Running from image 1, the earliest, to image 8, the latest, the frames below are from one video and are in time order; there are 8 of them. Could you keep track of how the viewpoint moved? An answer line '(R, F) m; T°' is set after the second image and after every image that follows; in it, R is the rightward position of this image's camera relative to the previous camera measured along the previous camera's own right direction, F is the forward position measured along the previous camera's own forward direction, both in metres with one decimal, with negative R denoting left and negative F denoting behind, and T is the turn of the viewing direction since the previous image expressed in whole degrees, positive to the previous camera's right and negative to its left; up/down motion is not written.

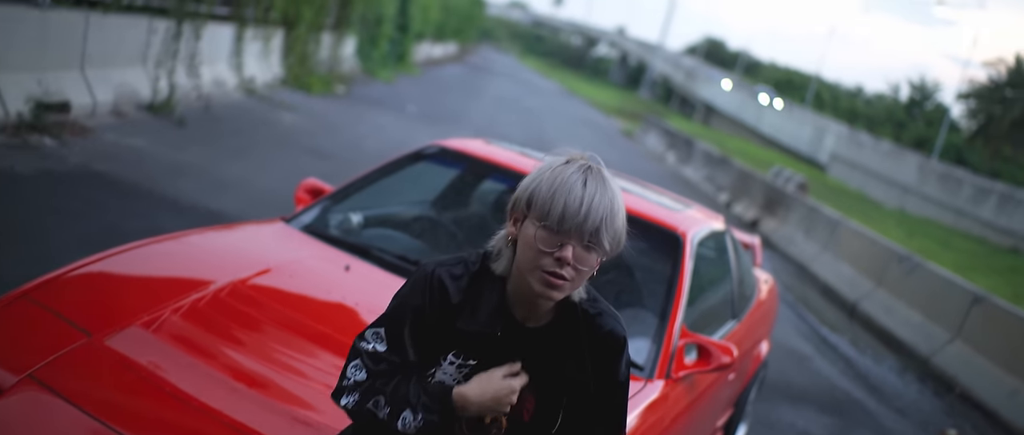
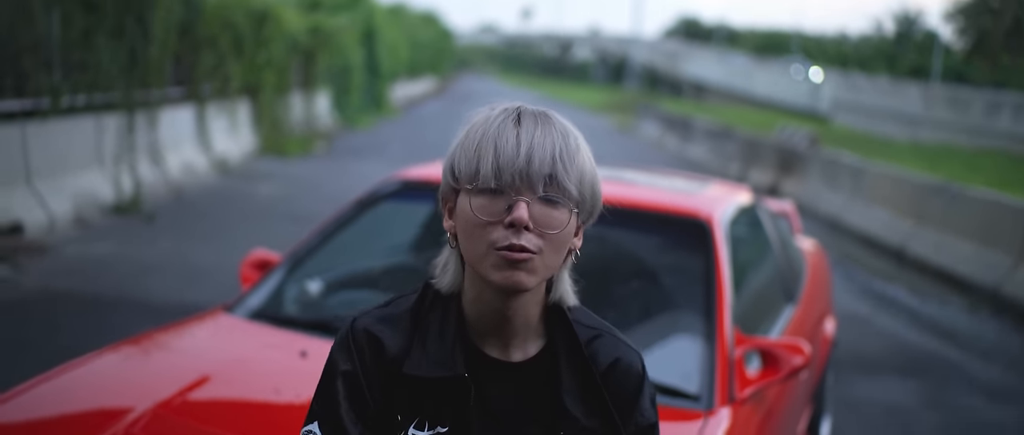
(+0.1, +0.6) m; -1°
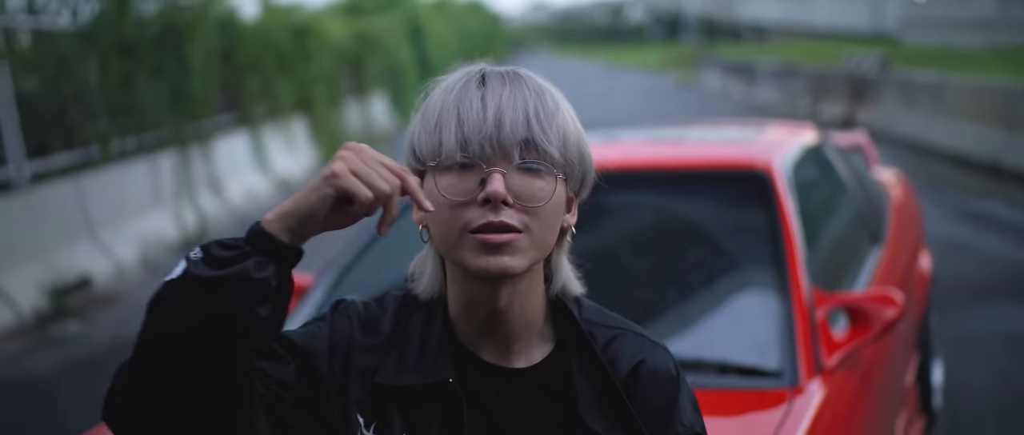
(+0.1, +0.3) m; -5°
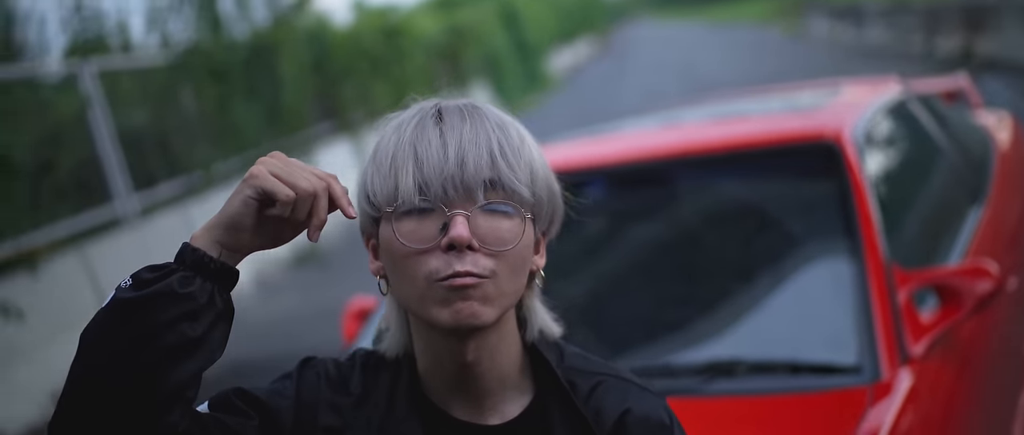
(+0.2, +0.1) m; -7°
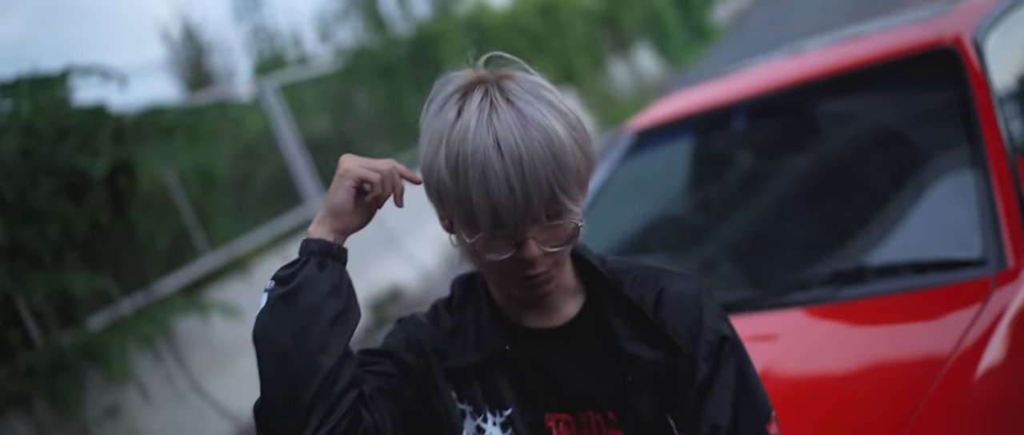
(+0.1, -0.2) m; -11°
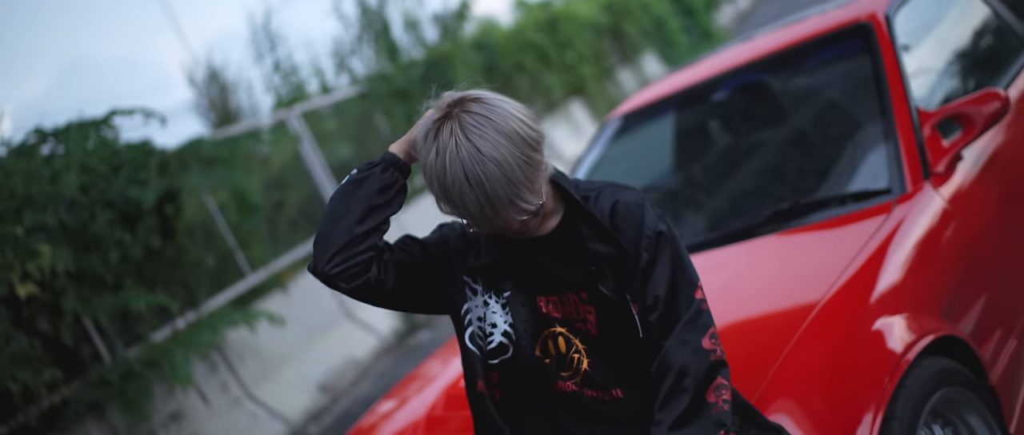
(+0.1, -0.5) m; -1°
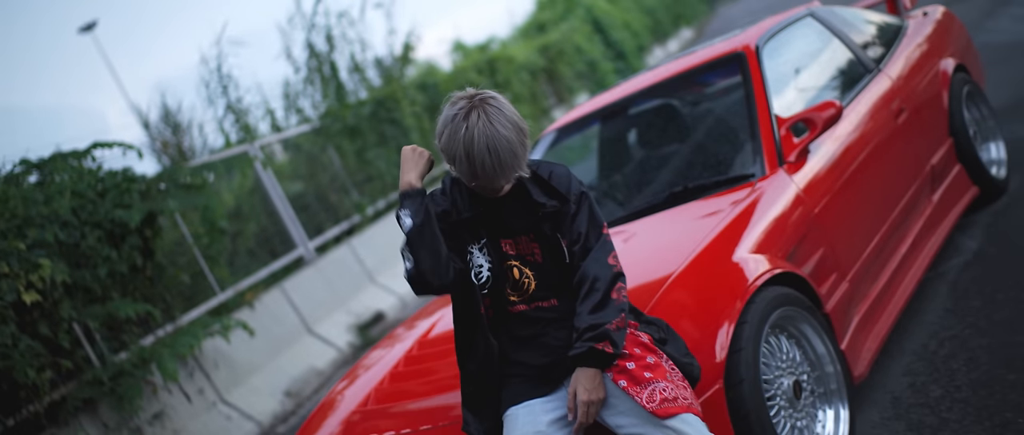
(-0.1, -0.7) m; +3°
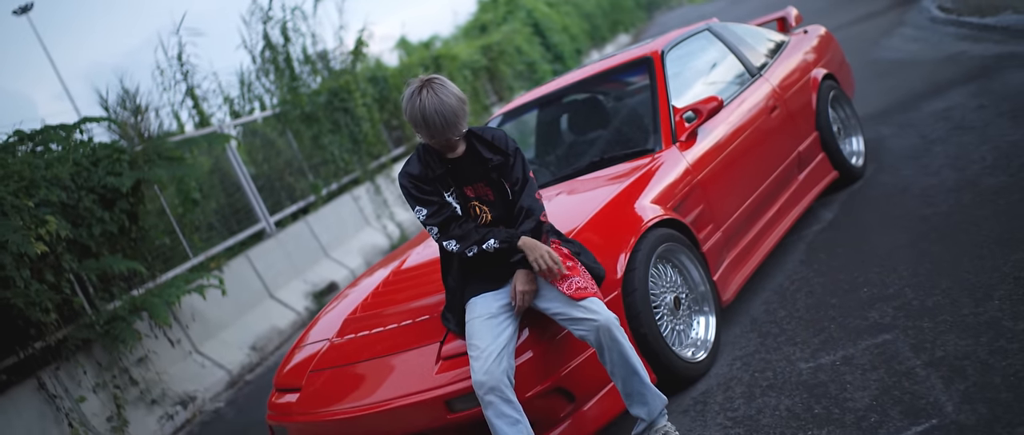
(-0.1, -1.0) m; +4°
